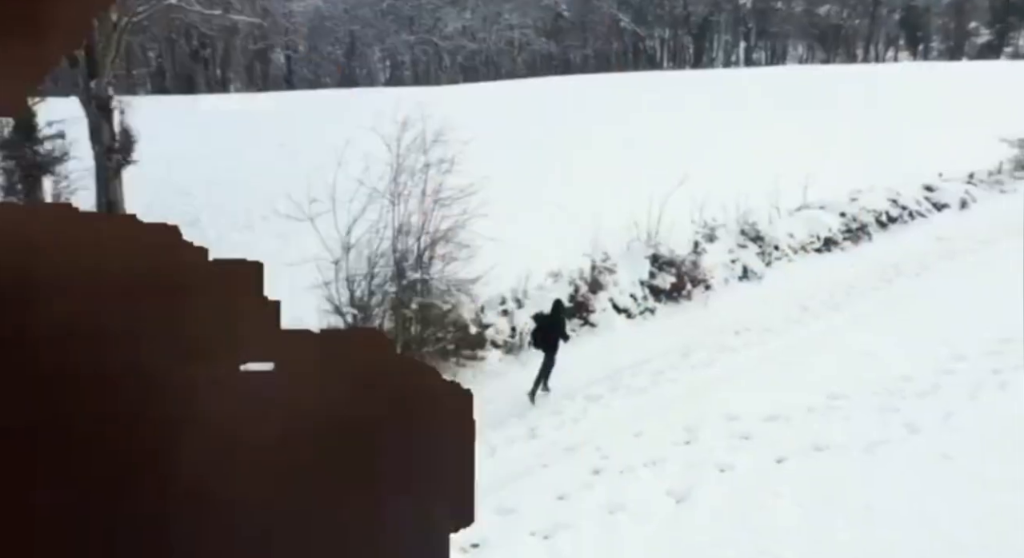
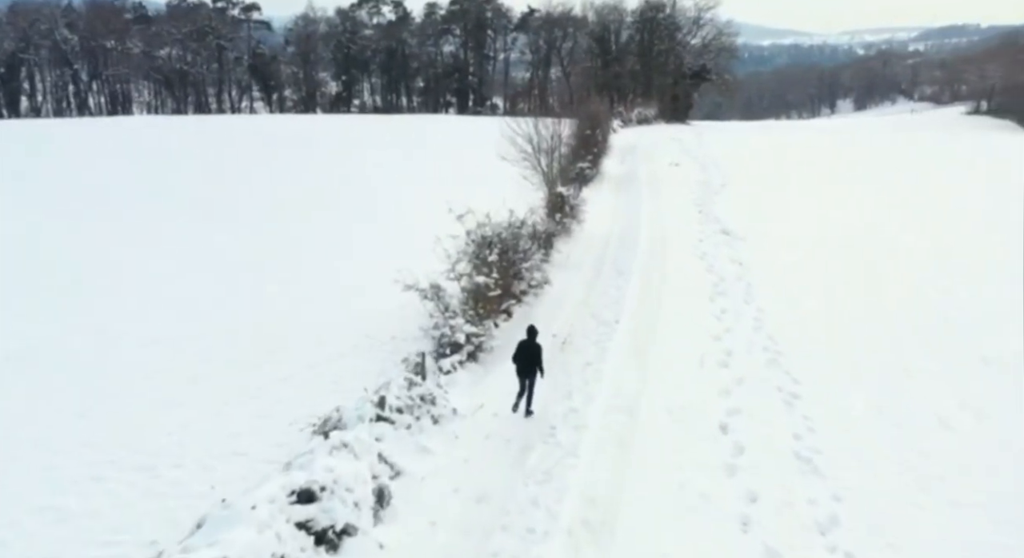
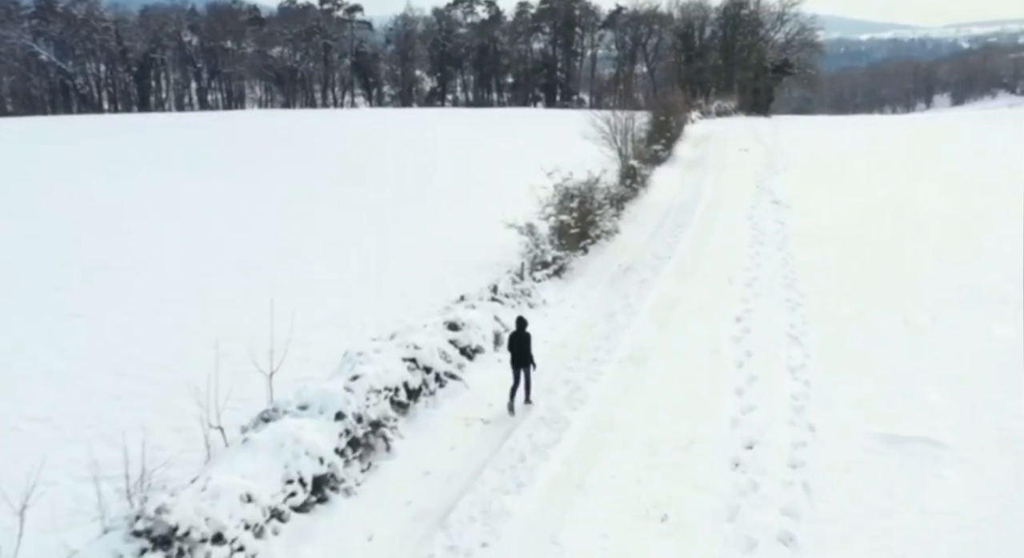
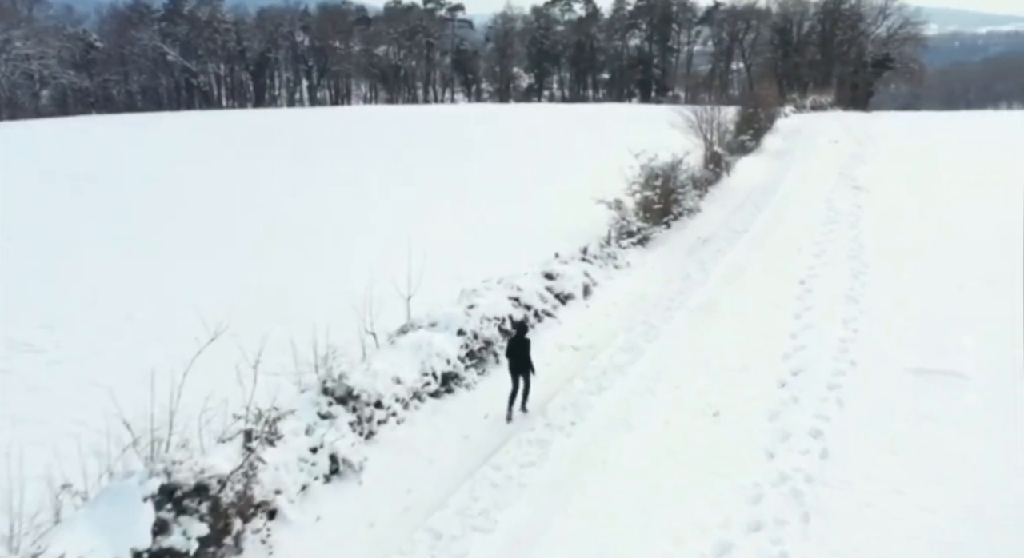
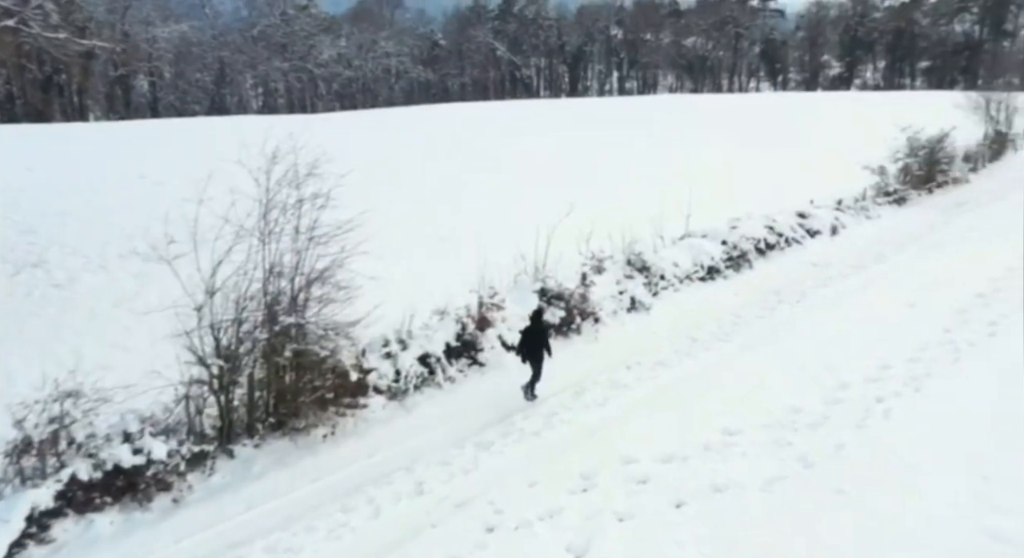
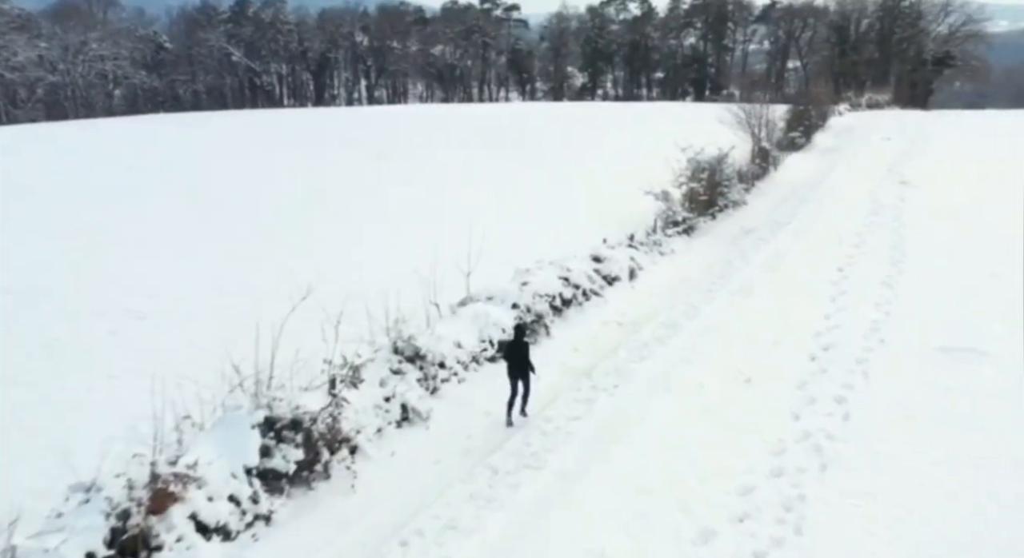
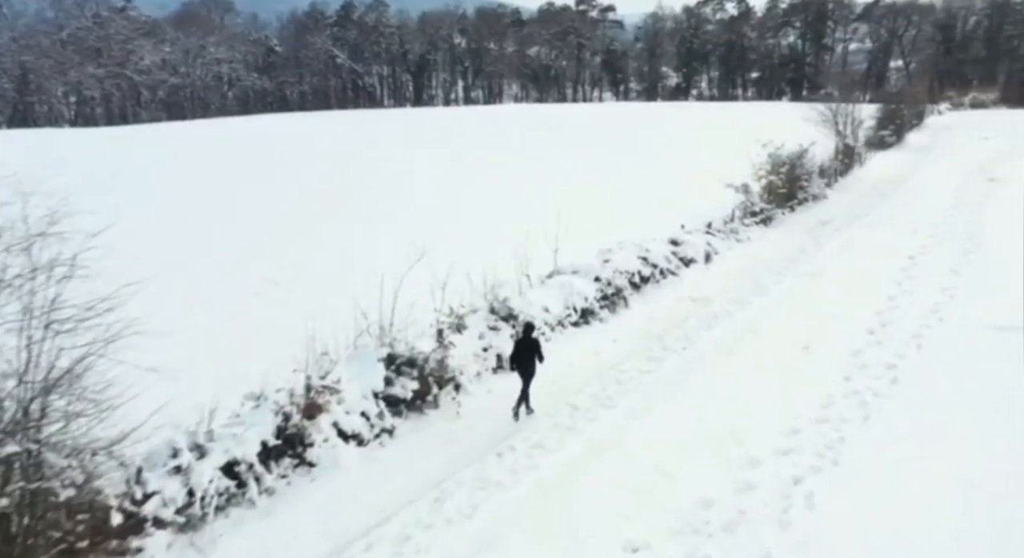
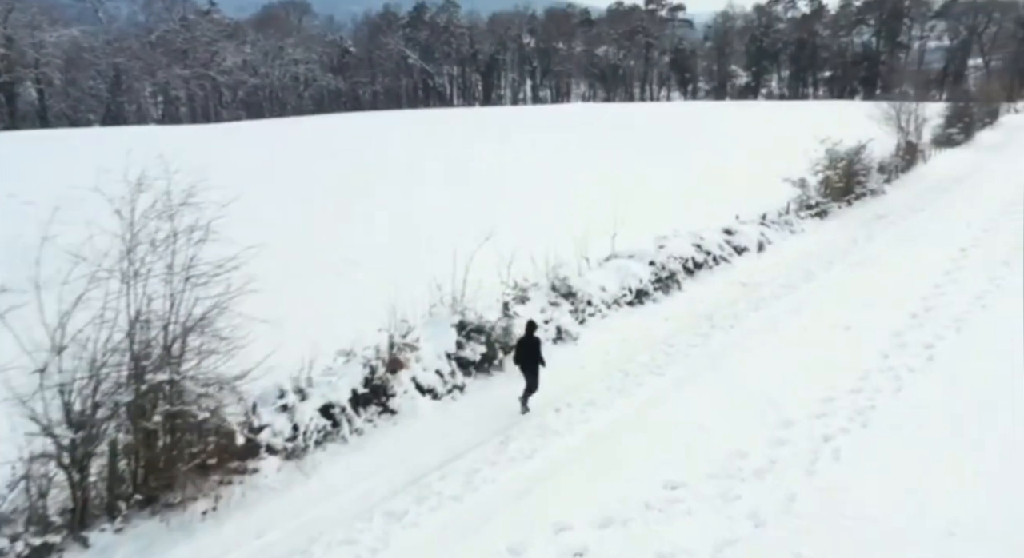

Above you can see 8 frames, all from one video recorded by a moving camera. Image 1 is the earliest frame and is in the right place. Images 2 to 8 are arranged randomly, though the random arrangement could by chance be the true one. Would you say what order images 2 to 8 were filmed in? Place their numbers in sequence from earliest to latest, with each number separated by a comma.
5, 8, 7, 6, 4, 3, 2
